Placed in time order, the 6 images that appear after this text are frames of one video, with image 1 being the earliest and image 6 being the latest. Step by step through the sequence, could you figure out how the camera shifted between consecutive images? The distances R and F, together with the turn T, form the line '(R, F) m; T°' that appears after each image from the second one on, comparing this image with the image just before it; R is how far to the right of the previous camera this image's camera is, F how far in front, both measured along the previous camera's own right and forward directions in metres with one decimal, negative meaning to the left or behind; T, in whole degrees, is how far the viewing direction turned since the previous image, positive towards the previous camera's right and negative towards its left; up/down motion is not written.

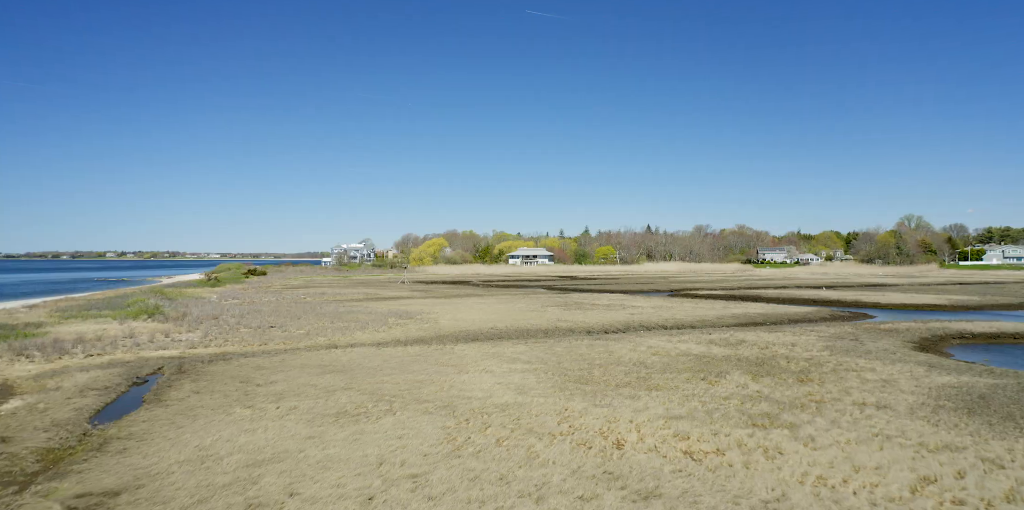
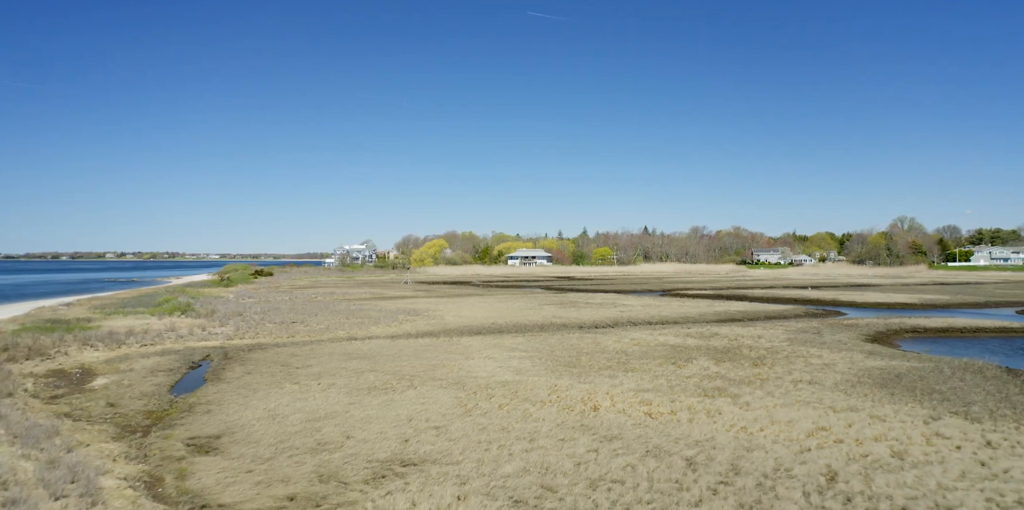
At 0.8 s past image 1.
(0.0, -3.2) m; 0°
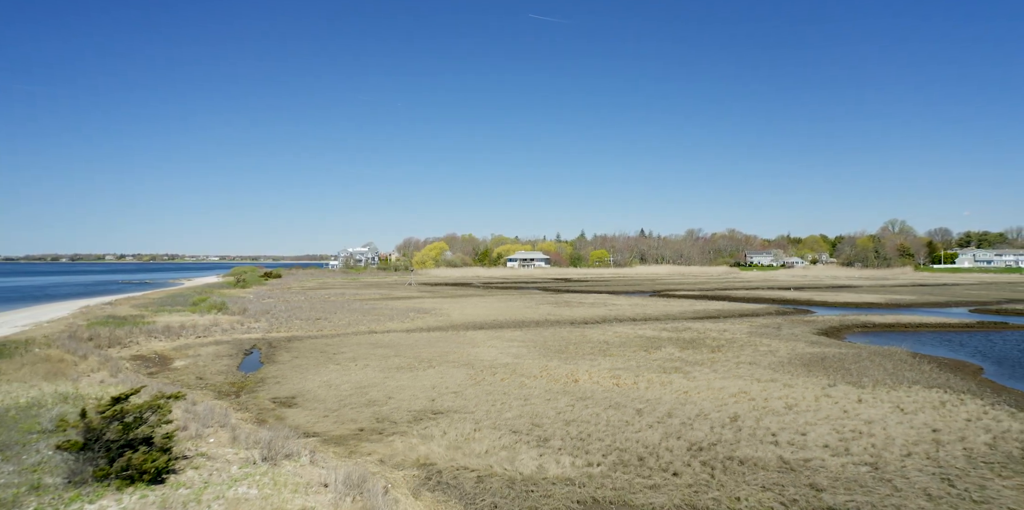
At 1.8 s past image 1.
(0.0, -4.3) m; 0°
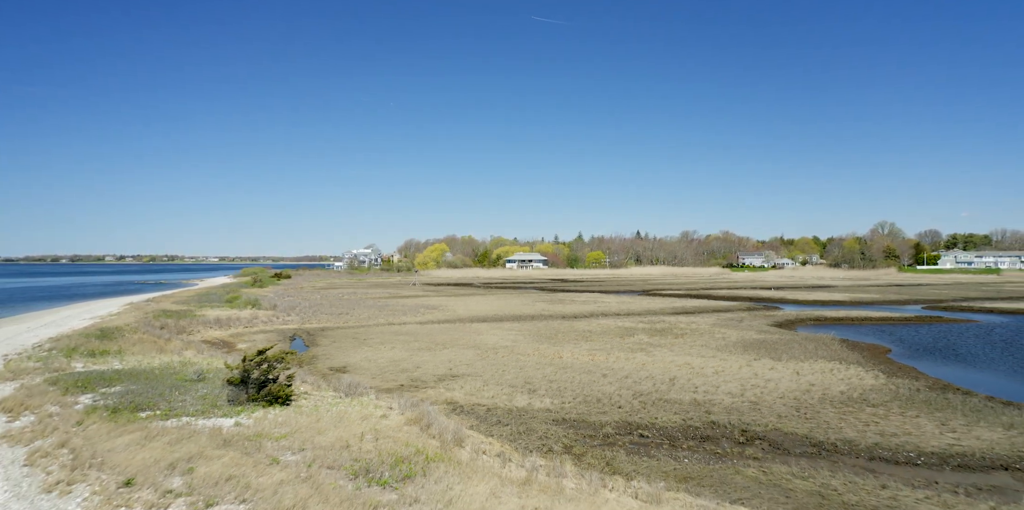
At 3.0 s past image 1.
(0.0, -5.2) m; 0°
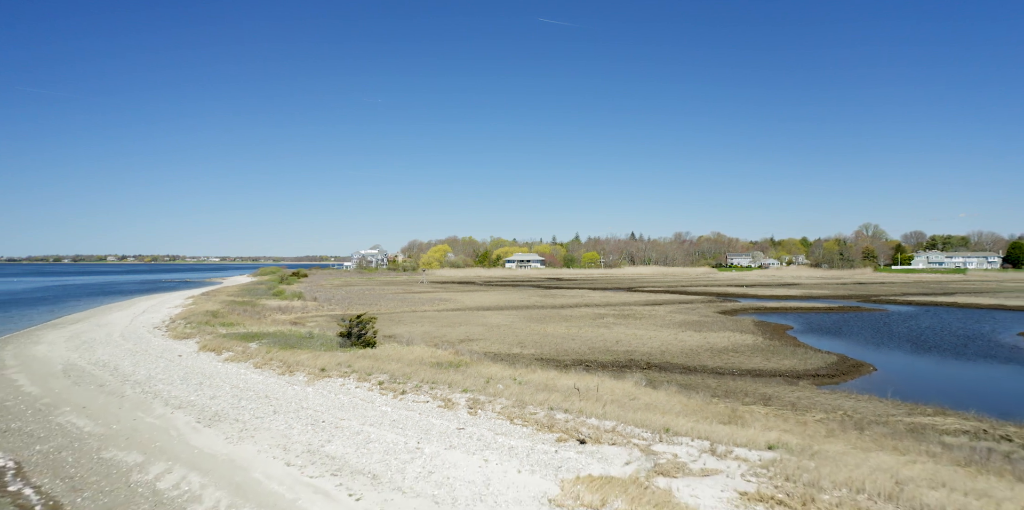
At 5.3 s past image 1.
(+0.1, -9.4) m; 0°
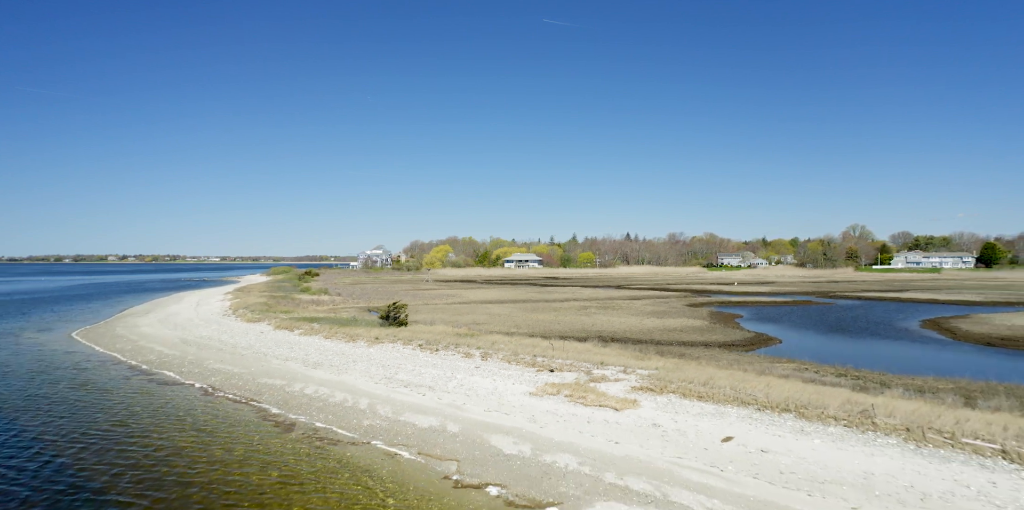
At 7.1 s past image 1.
(+0.1, -7.7) m; 0°
